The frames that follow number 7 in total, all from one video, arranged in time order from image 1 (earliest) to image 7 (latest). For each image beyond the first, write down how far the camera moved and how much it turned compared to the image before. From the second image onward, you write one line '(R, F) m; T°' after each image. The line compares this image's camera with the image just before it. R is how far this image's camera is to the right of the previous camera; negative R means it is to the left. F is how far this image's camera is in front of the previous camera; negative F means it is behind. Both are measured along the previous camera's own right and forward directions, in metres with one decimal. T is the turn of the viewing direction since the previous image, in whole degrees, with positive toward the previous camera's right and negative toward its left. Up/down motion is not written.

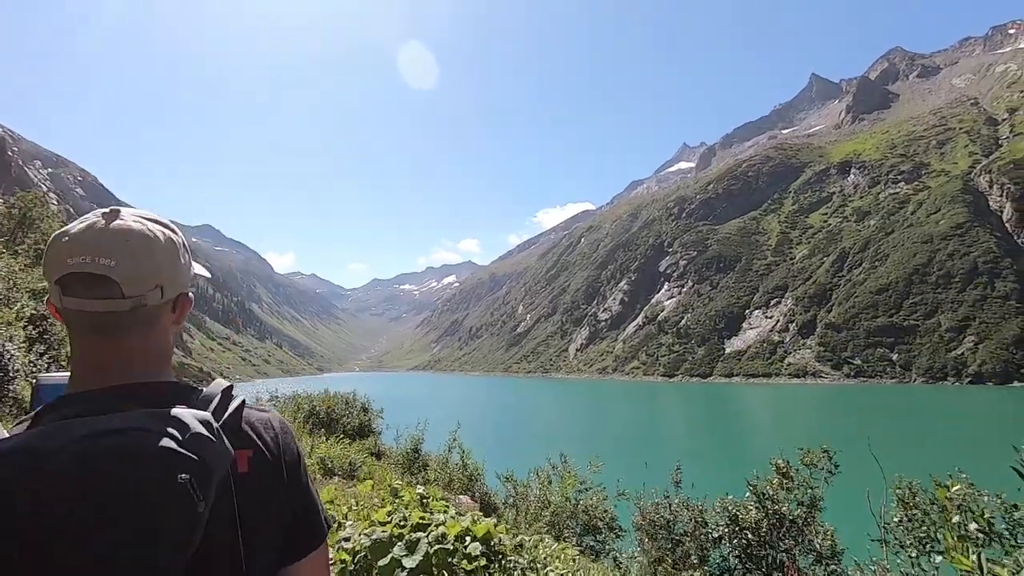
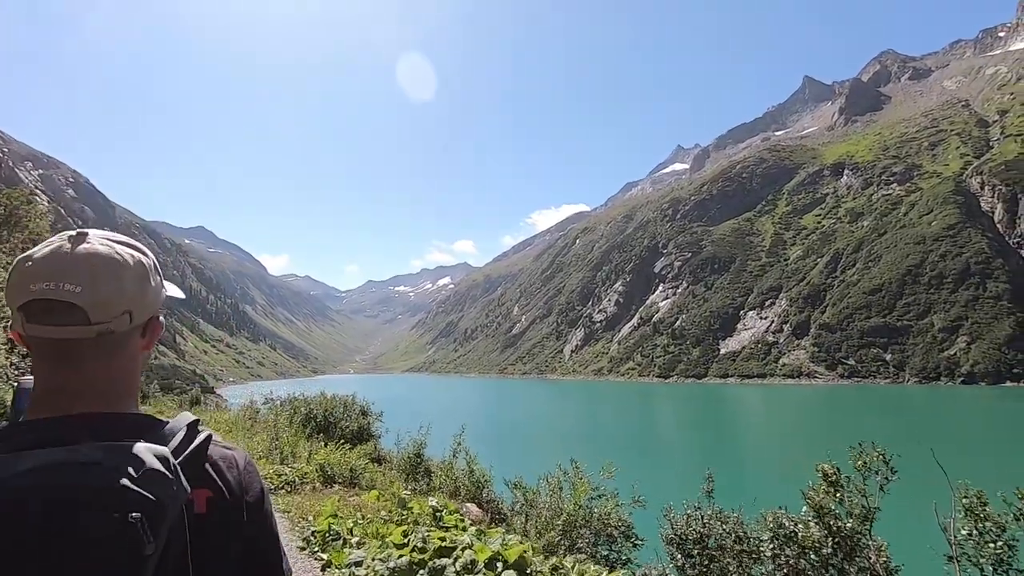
(-0.7, +1.5) m; +1°
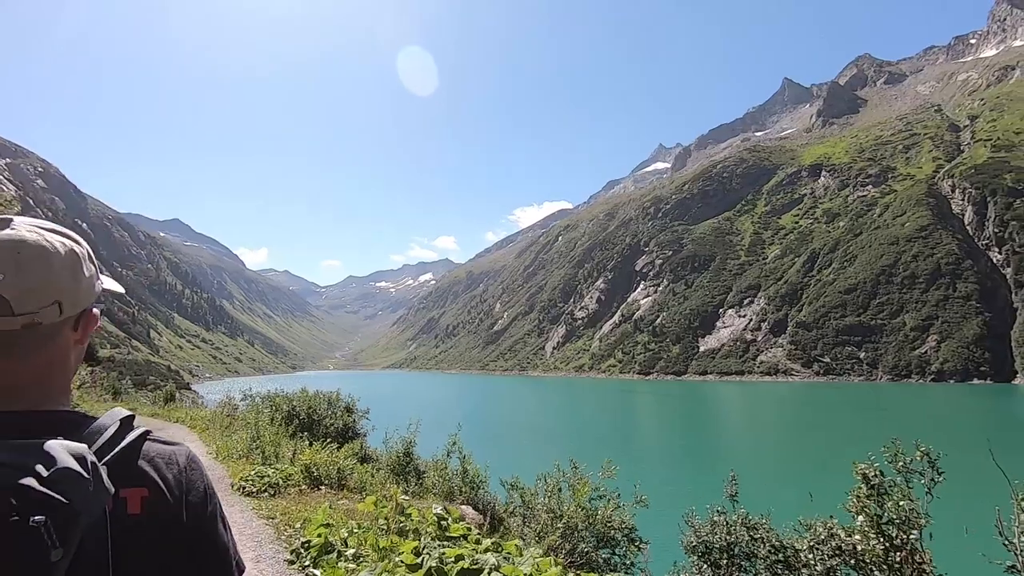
(-0.8, +1.5) m; +2°
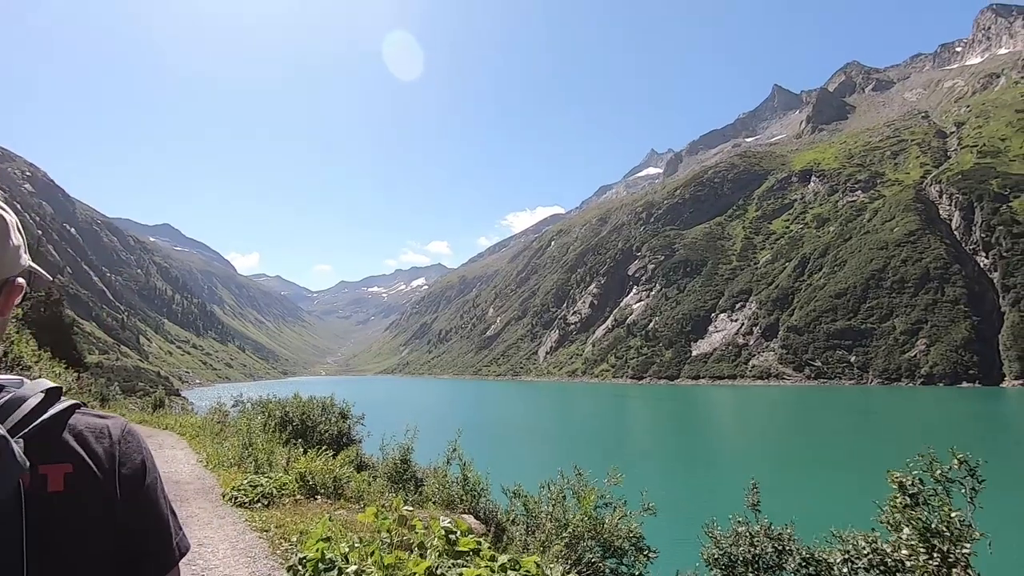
(-0.5, +0.9) m; +1°
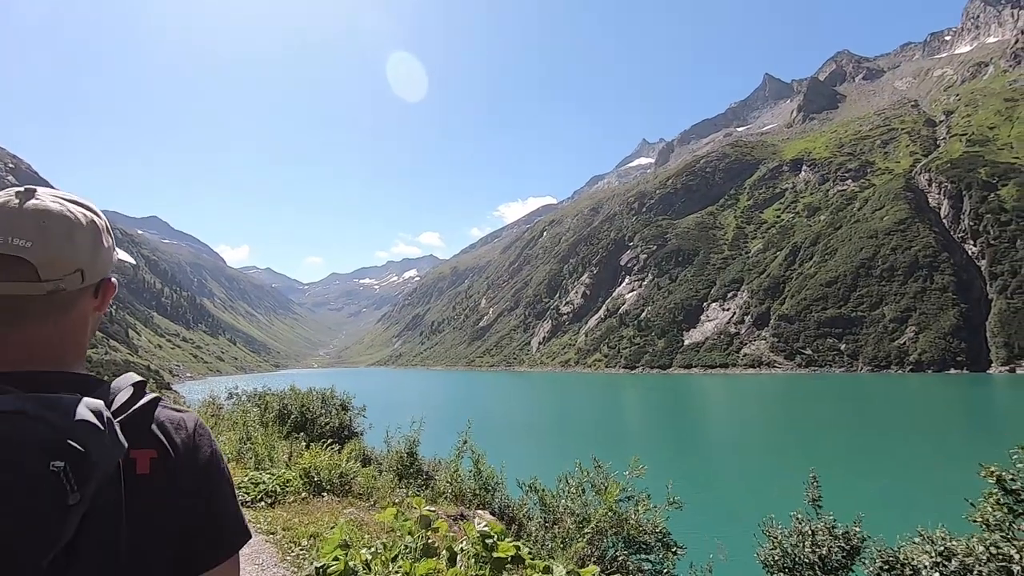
(-1.0, +1.7) m; +1°
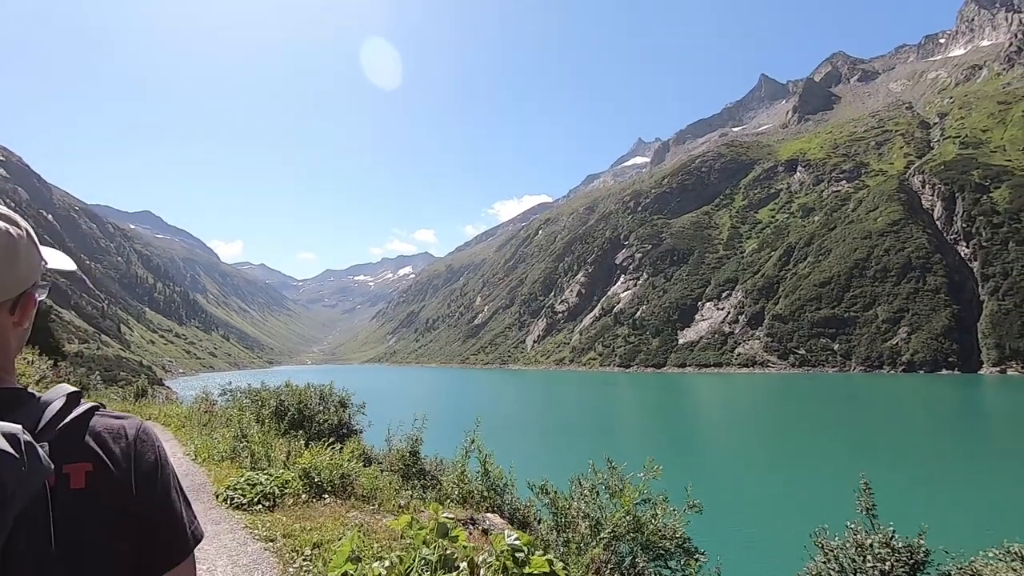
(-0.7, +1.4) m; +1°
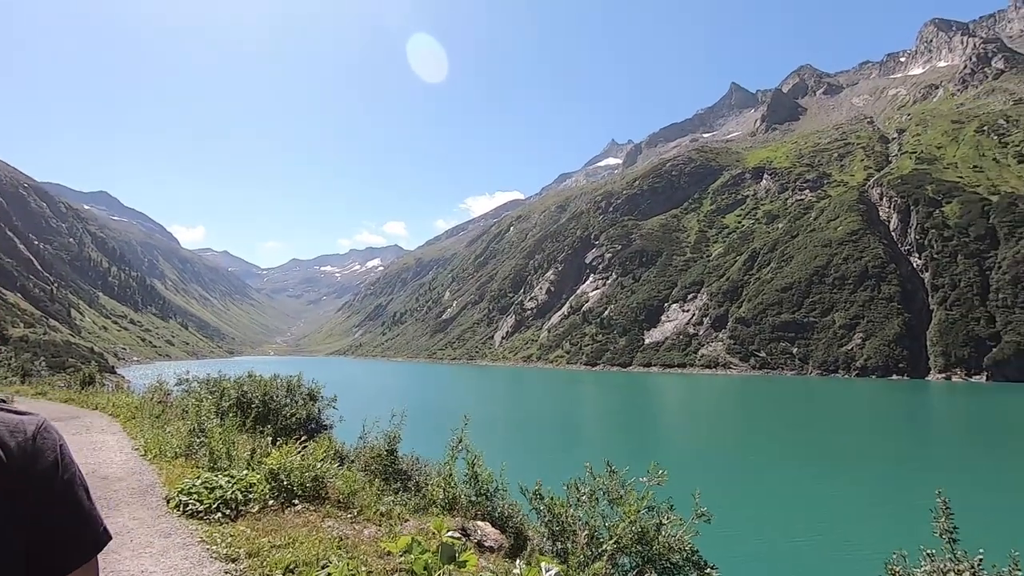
(-1.2, +2.5) m; +3°
